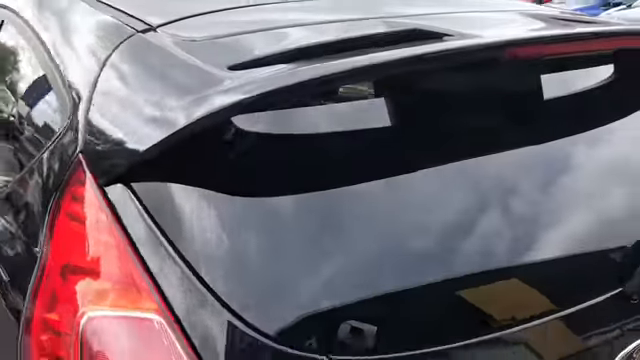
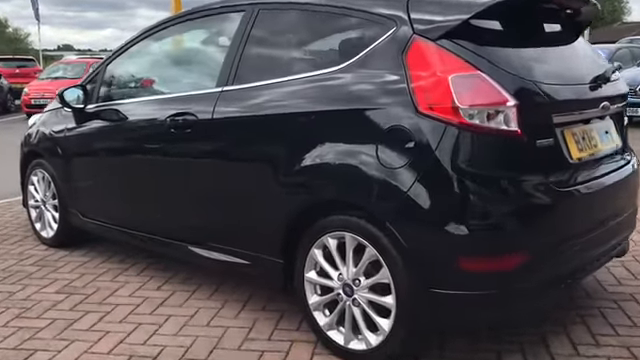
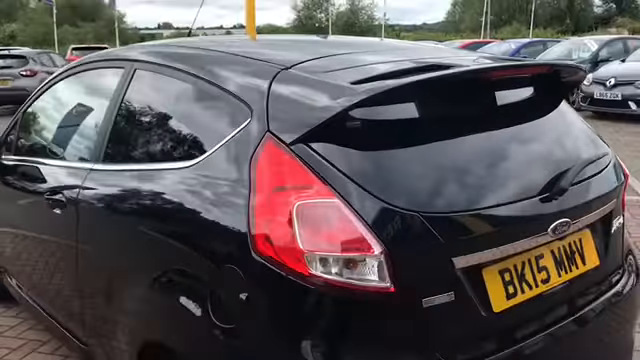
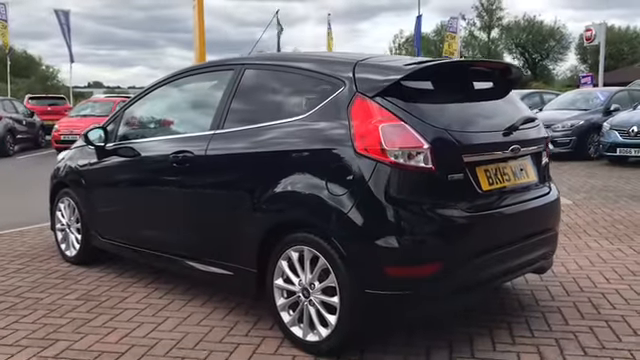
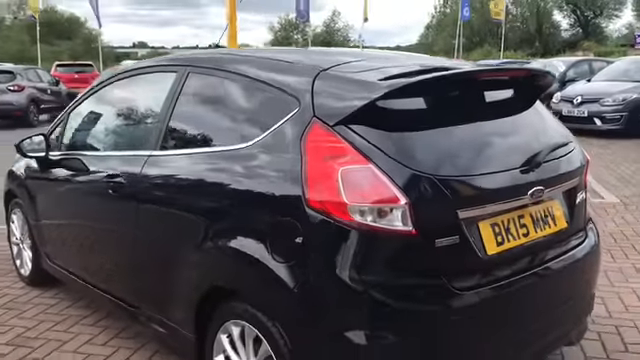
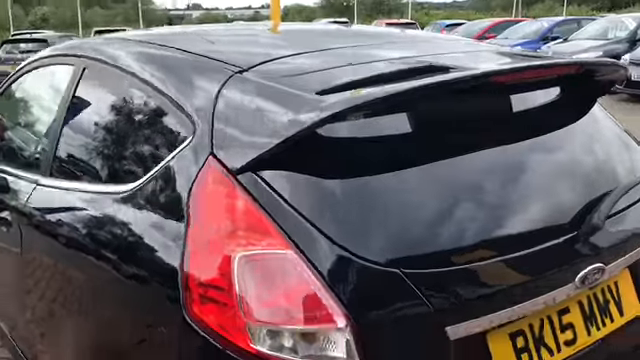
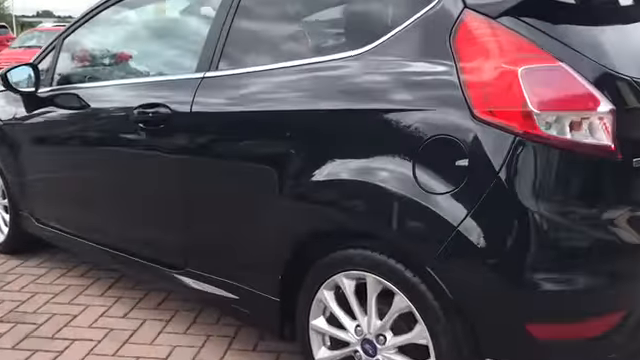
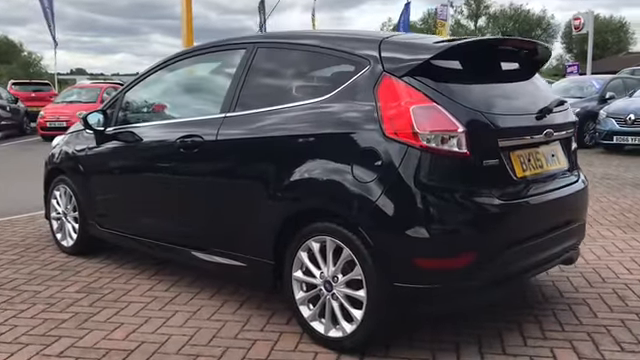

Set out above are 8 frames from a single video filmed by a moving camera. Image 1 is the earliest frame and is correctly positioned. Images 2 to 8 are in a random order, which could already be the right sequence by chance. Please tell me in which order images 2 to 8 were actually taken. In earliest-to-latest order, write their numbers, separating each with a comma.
6, 3, 5, 4, 8, 2, 7
